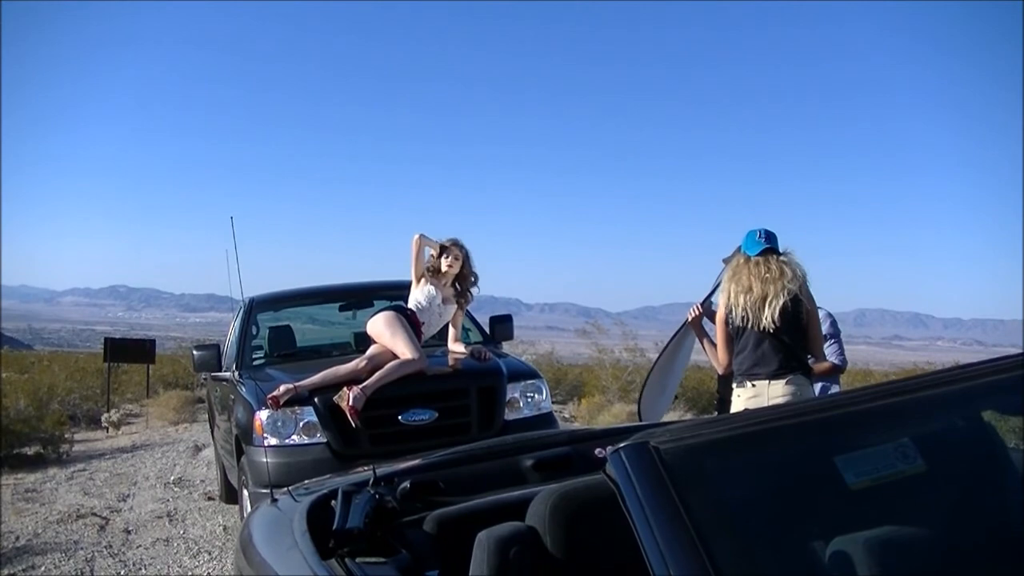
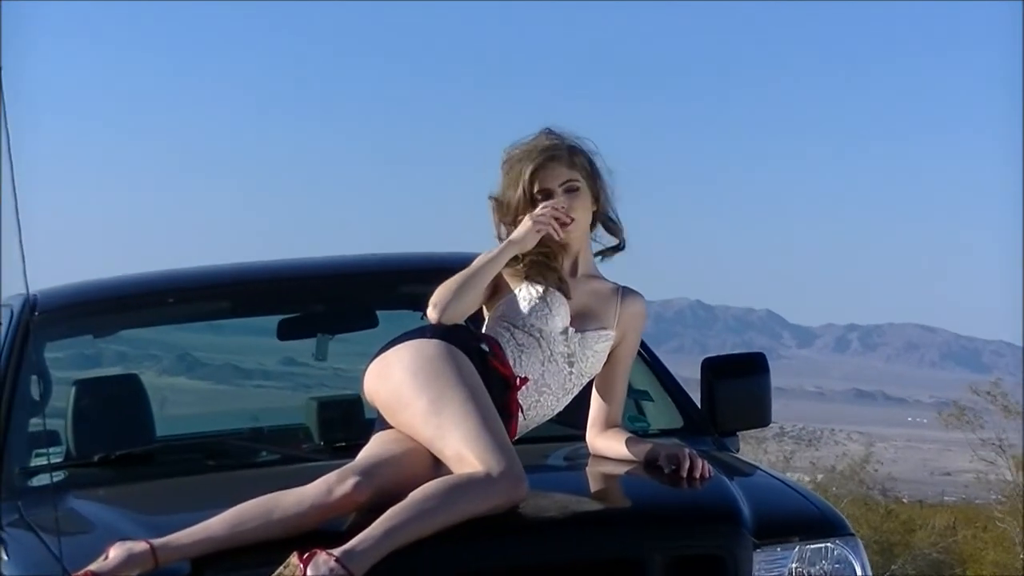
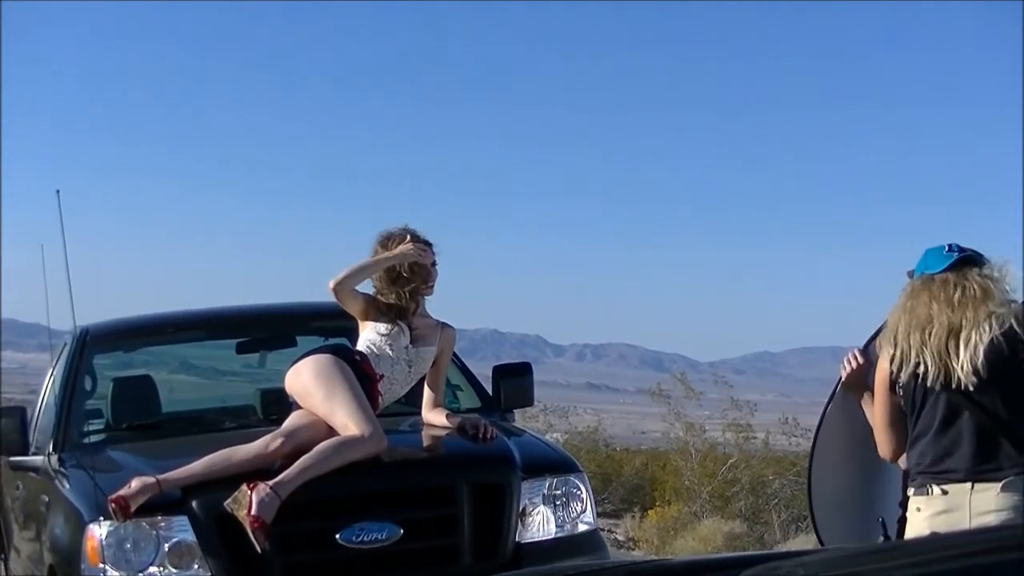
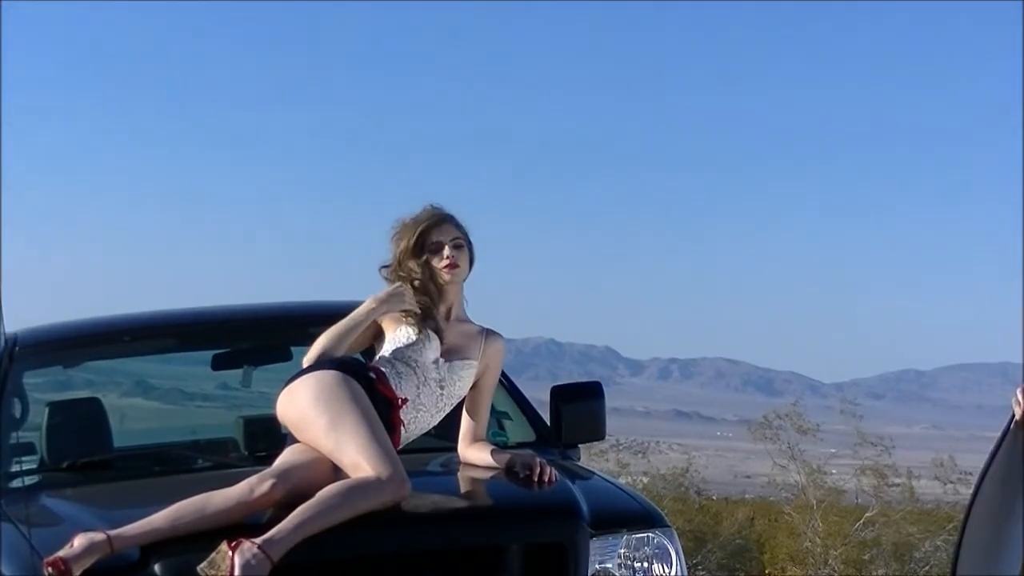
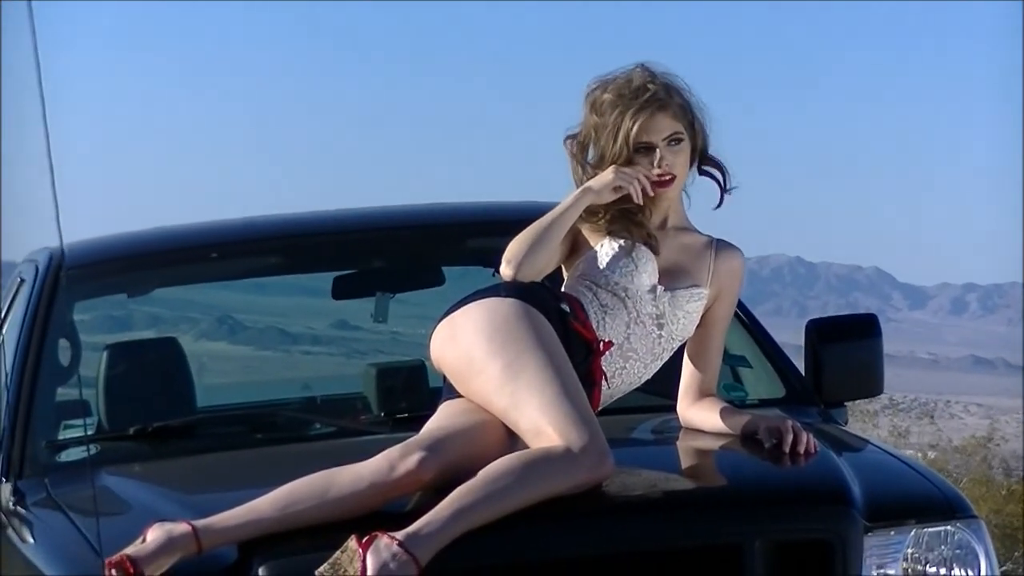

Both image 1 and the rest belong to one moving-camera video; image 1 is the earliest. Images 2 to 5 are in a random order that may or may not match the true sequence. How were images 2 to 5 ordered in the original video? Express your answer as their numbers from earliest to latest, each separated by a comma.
3, 4, 2, 5
